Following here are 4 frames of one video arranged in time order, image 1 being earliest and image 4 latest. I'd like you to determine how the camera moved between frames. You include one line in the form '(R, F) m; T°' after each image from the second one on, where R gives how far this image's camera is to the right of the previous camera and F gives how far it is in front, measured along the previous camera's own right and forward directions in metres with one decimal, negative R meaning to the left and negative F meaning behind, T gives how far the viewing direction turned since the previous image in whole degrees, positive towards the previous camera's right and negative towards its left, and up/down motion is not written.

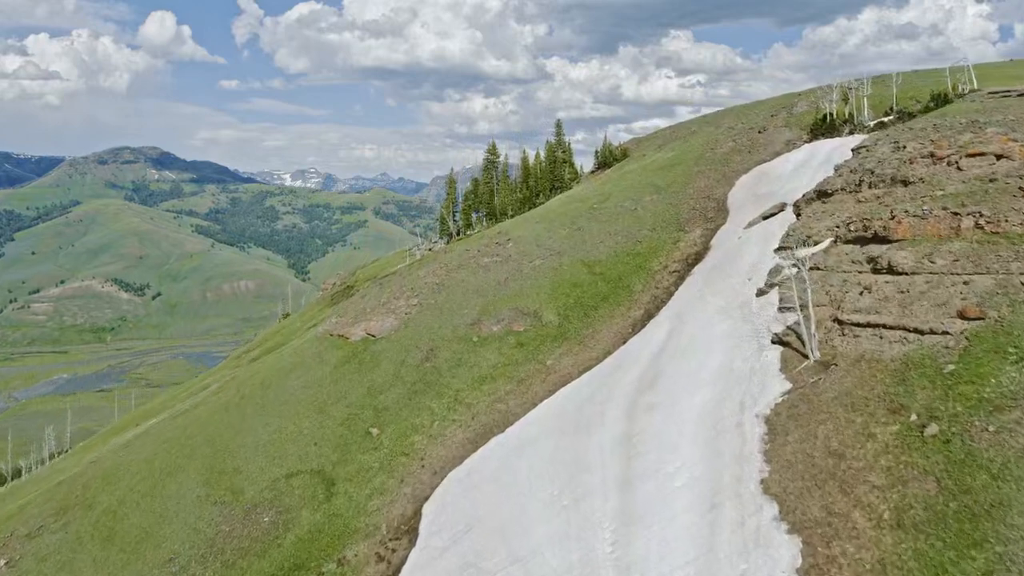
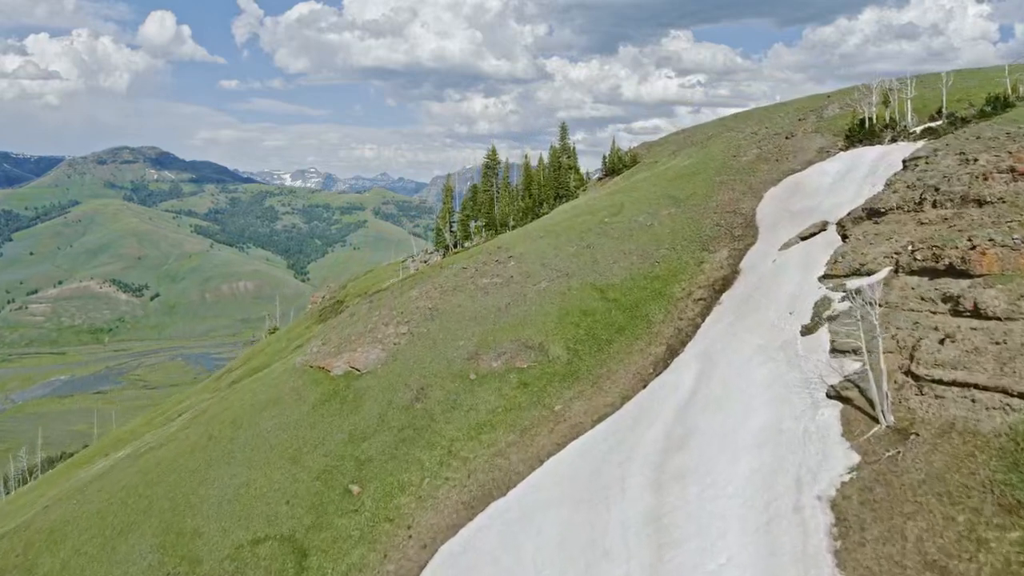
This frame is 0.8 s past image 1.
(-0.2, +9.2) m; 0°
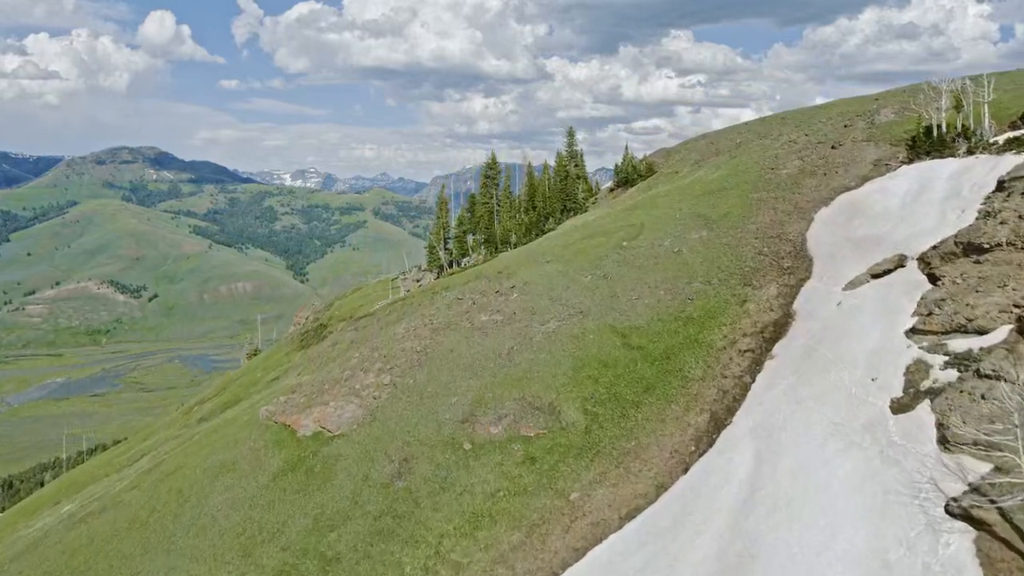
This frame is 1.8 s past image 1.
(-0.2, +12.2) m; 0°
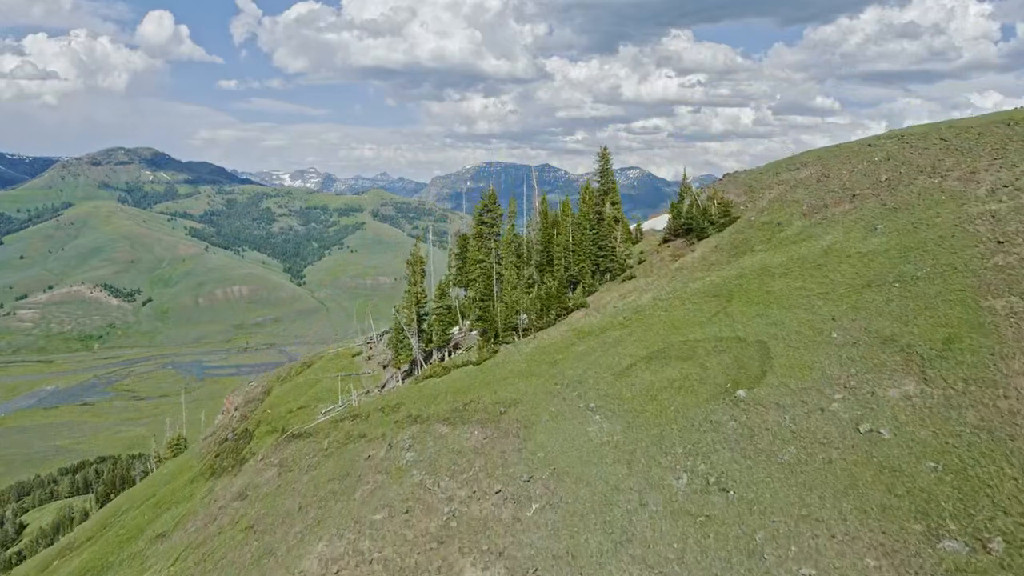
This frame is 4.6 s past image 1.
(-0.7, +35.0) m; 0°
